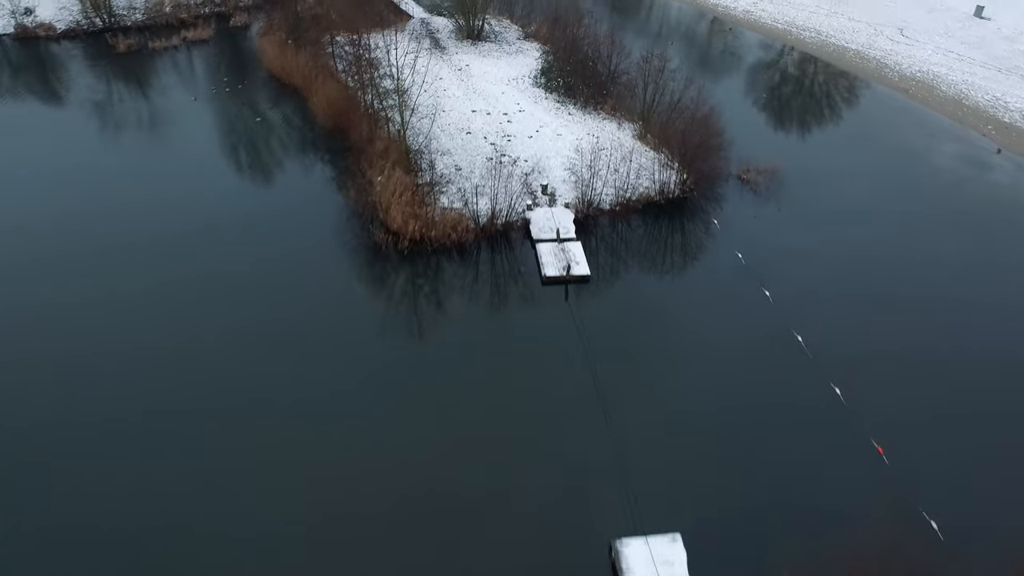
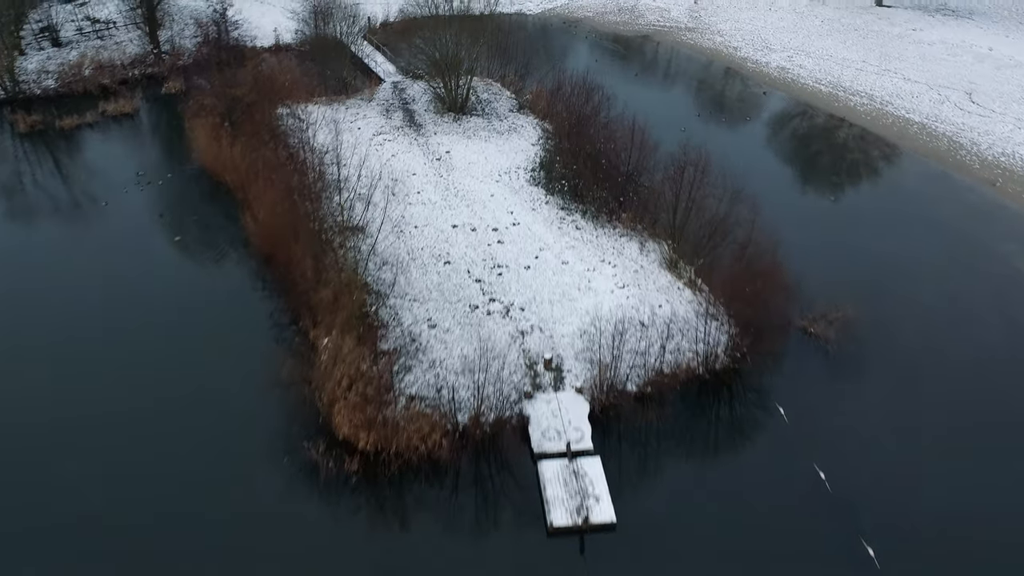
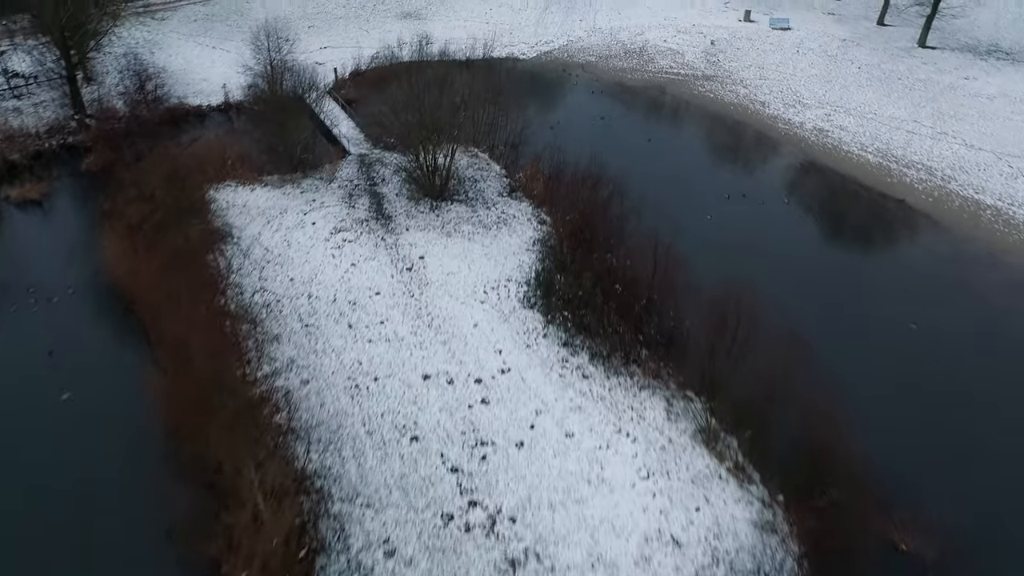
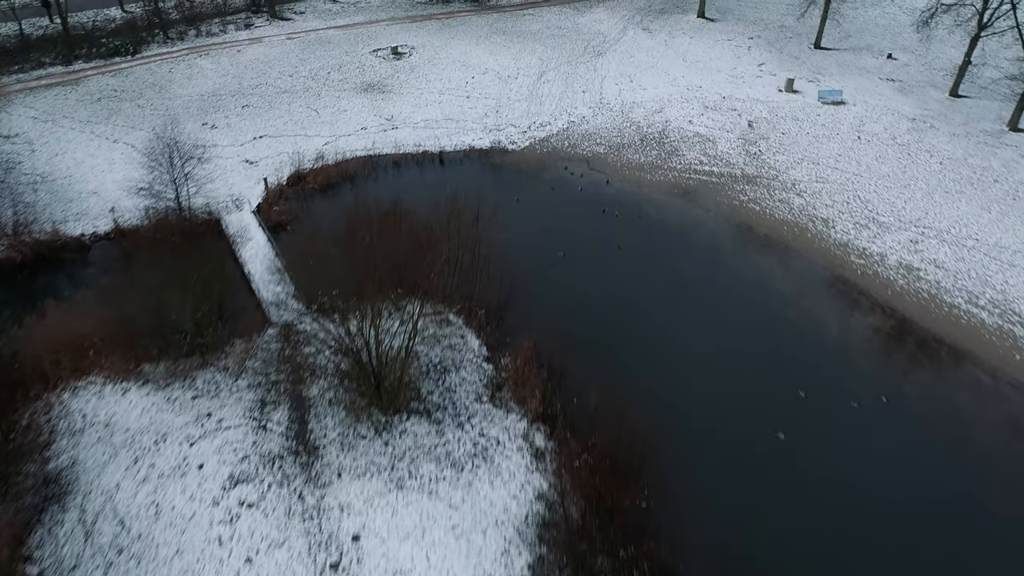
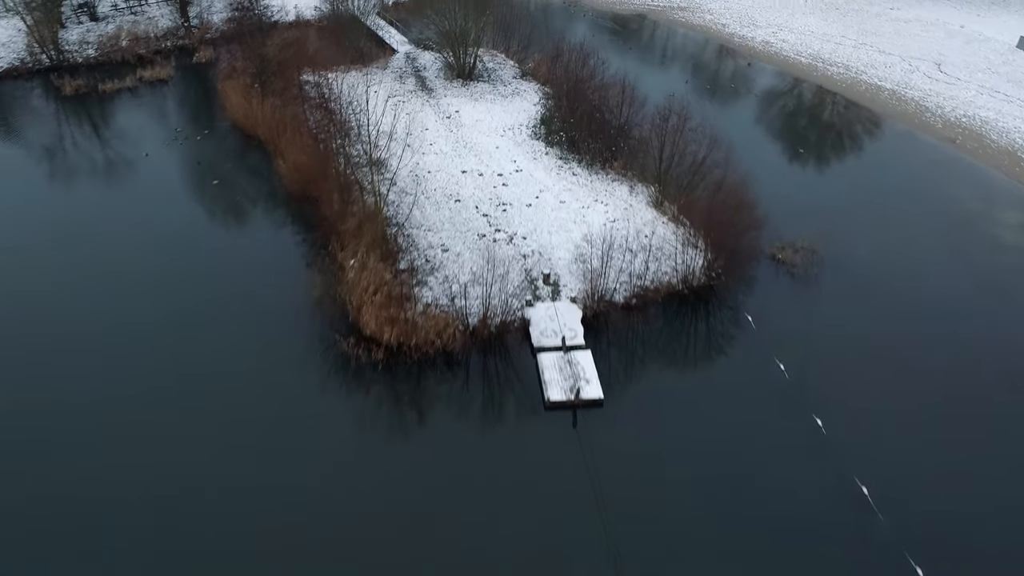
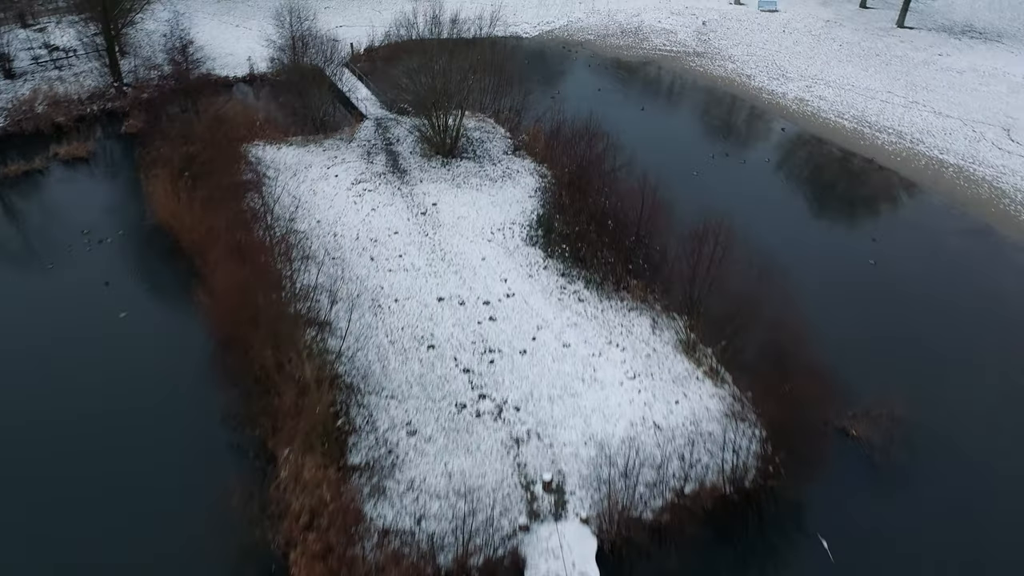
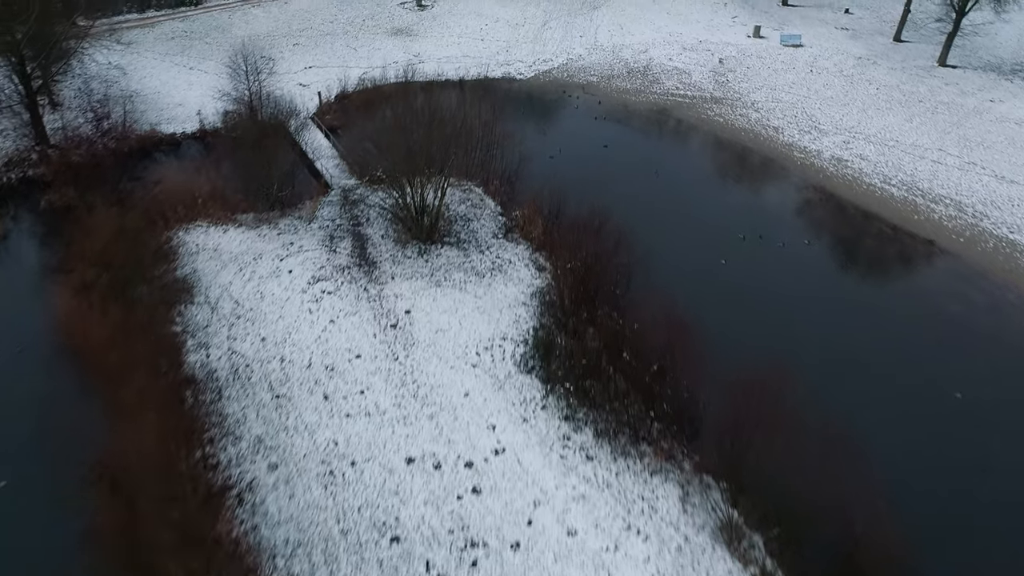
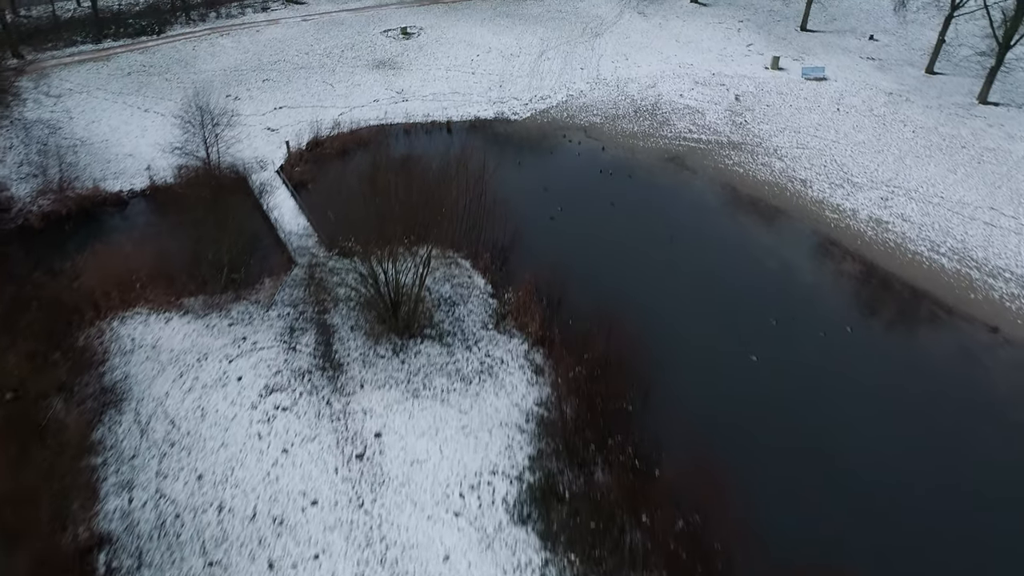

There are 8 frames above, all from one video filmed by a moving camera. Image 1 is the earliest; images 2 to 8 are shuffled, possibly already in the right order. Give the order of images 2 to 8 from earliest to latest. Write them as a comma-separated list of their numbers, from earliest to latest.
5, 2, 6, 3, 7, 8, 4
